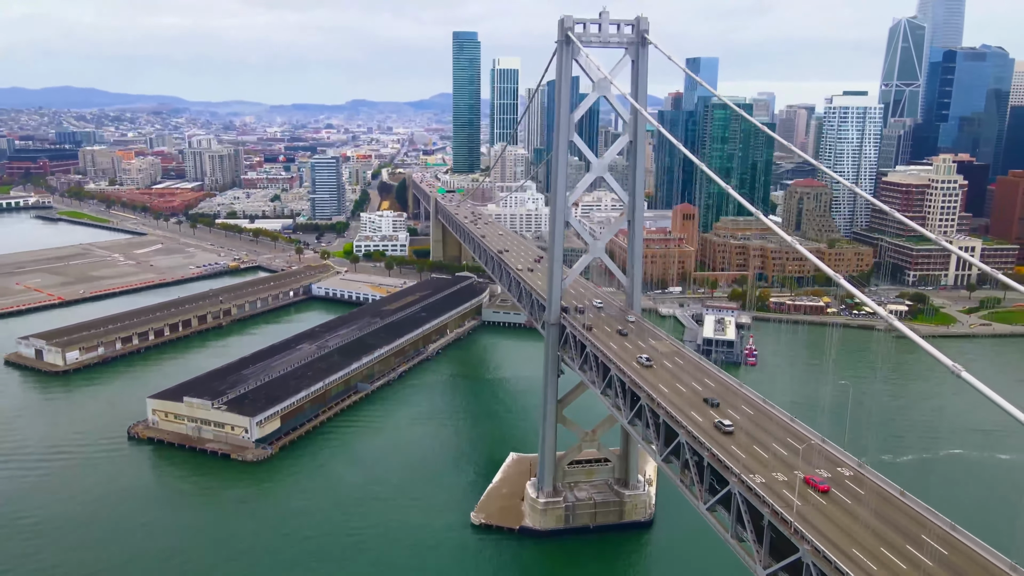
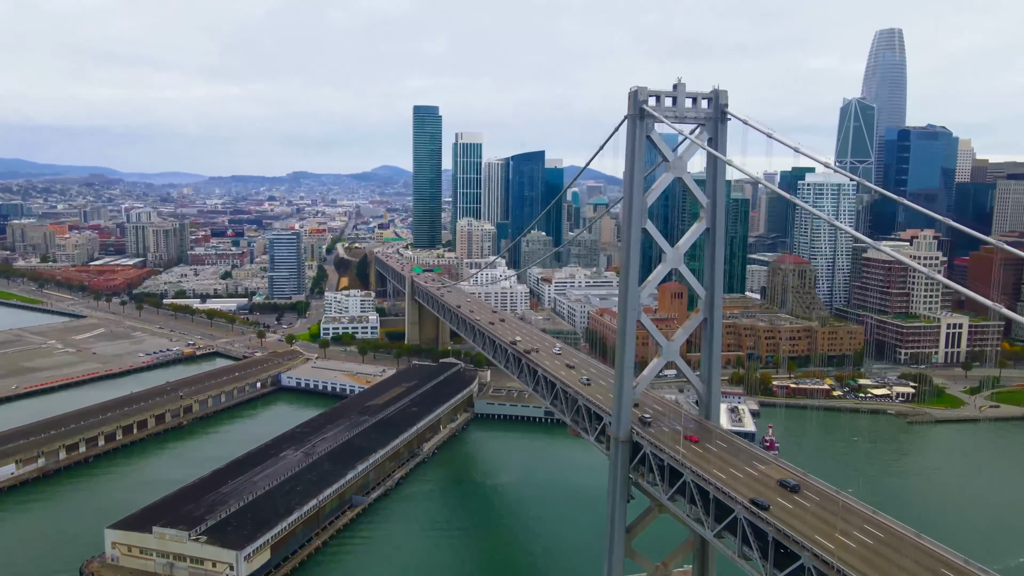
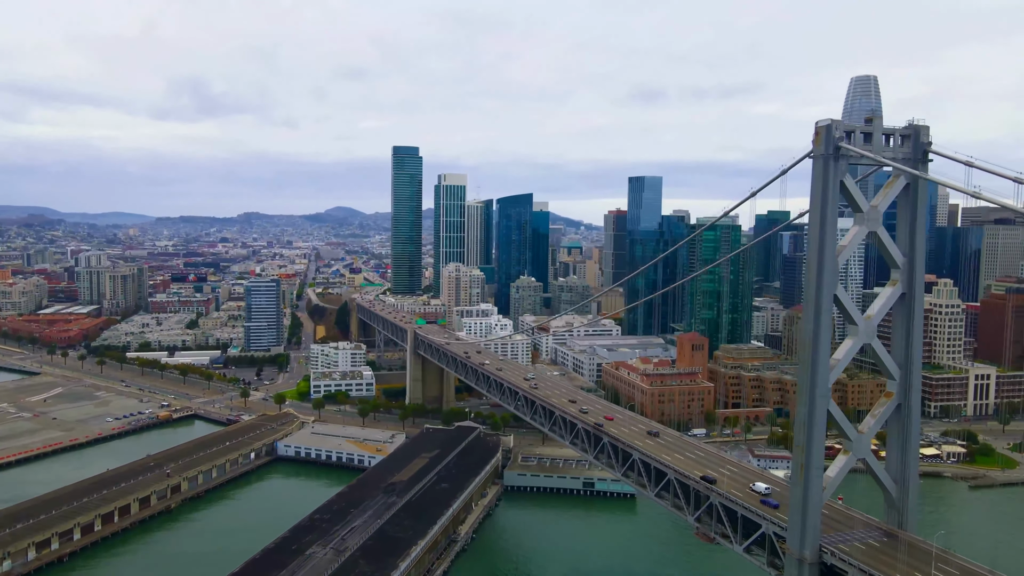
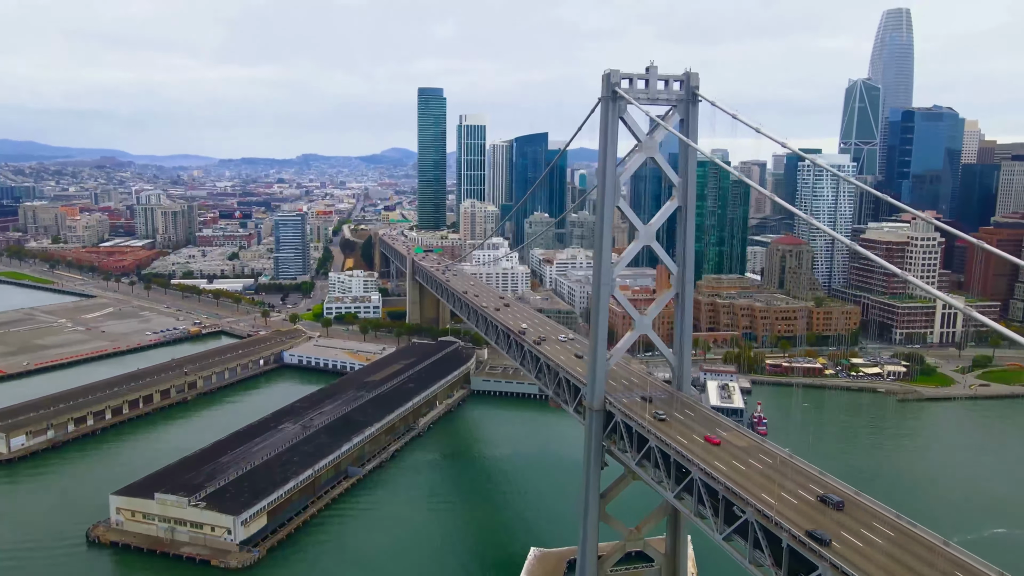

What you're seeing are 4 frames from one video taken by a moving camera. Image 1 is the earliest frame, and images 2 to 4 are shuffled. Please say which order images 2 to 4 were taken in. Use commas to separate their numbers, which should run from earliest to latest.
4, 2, 3
